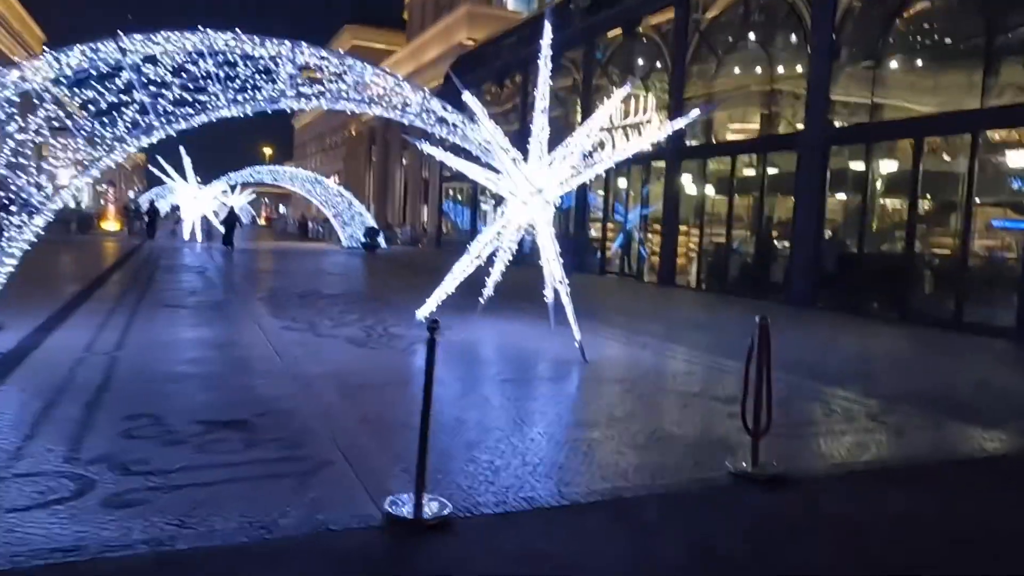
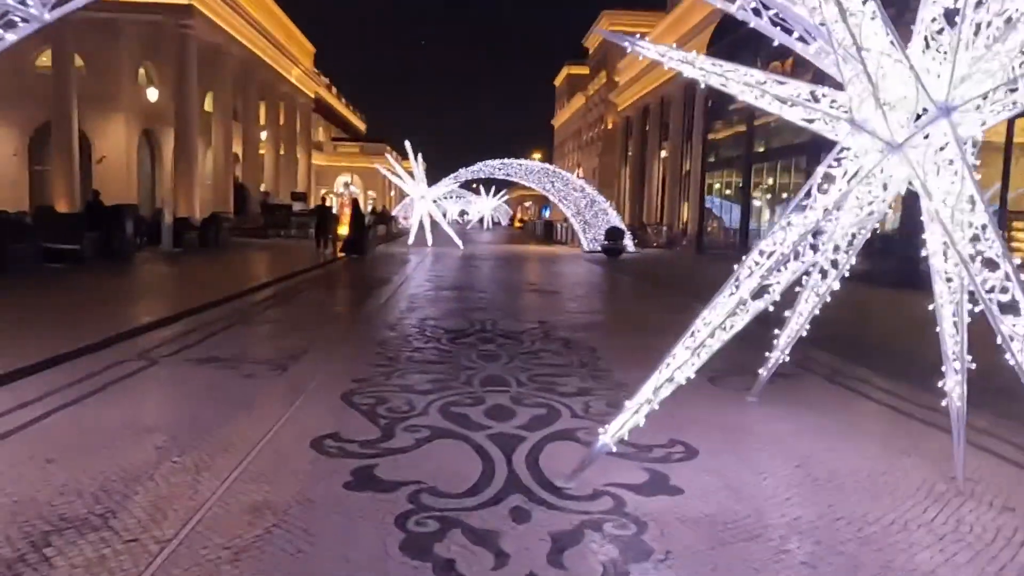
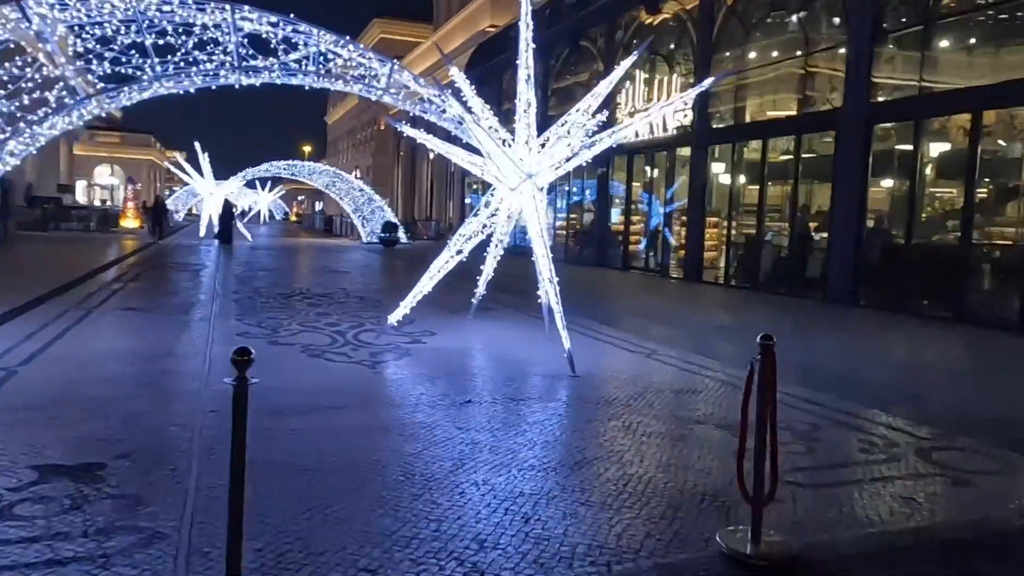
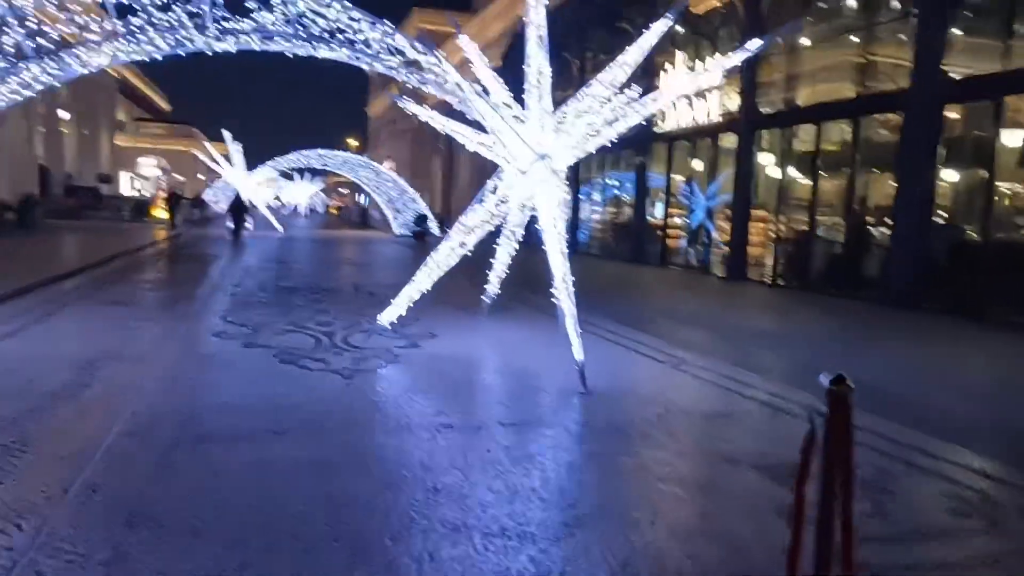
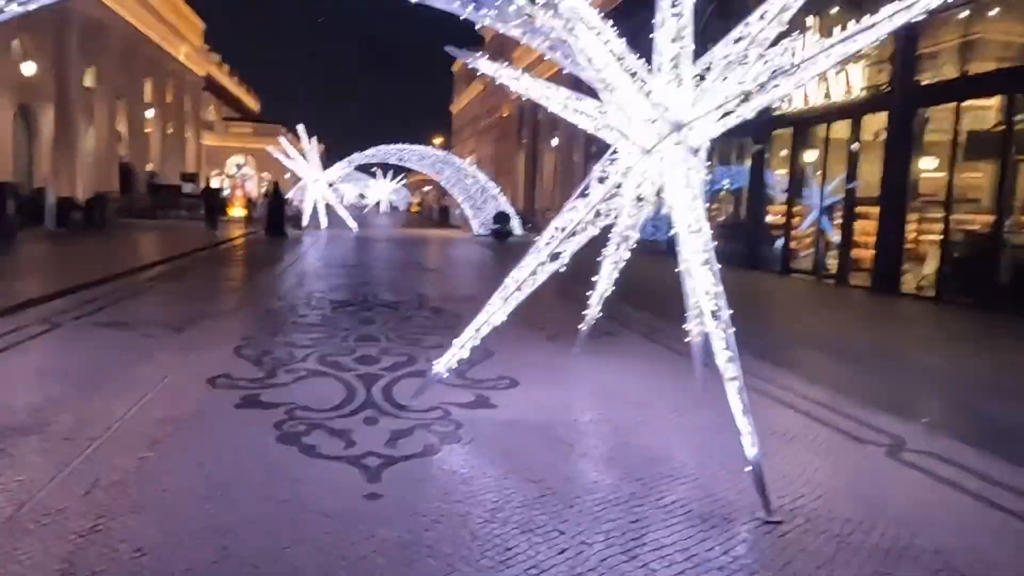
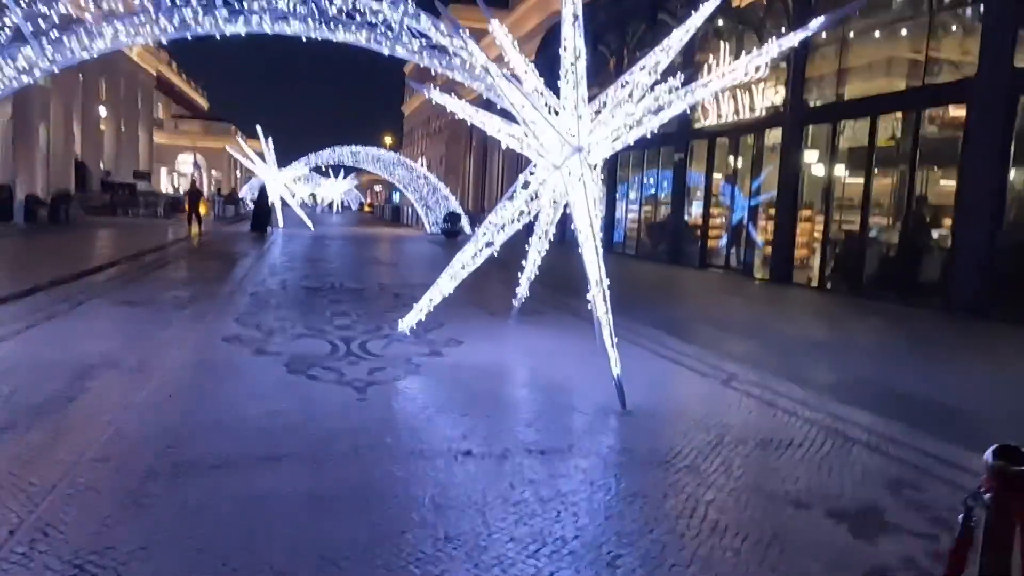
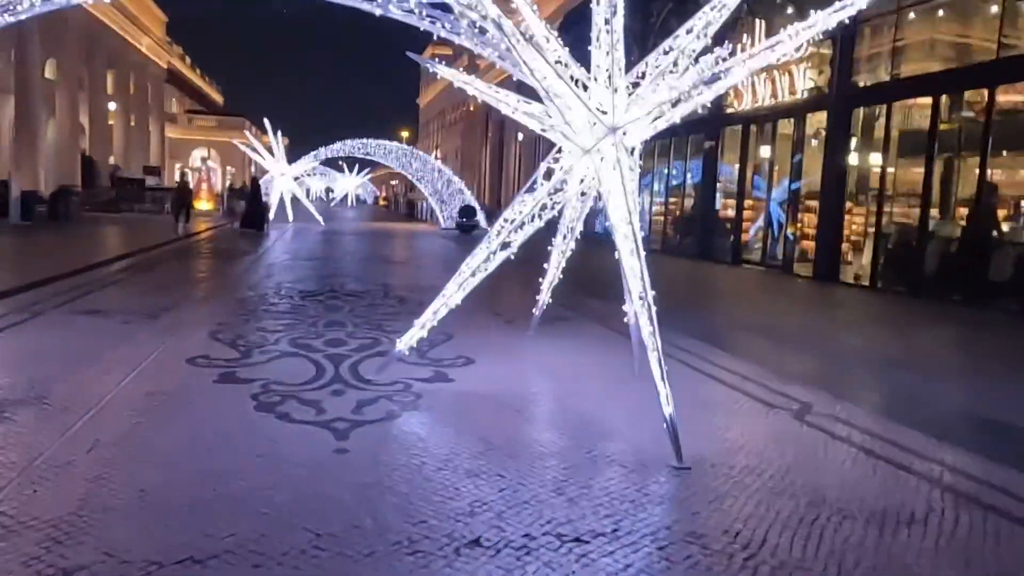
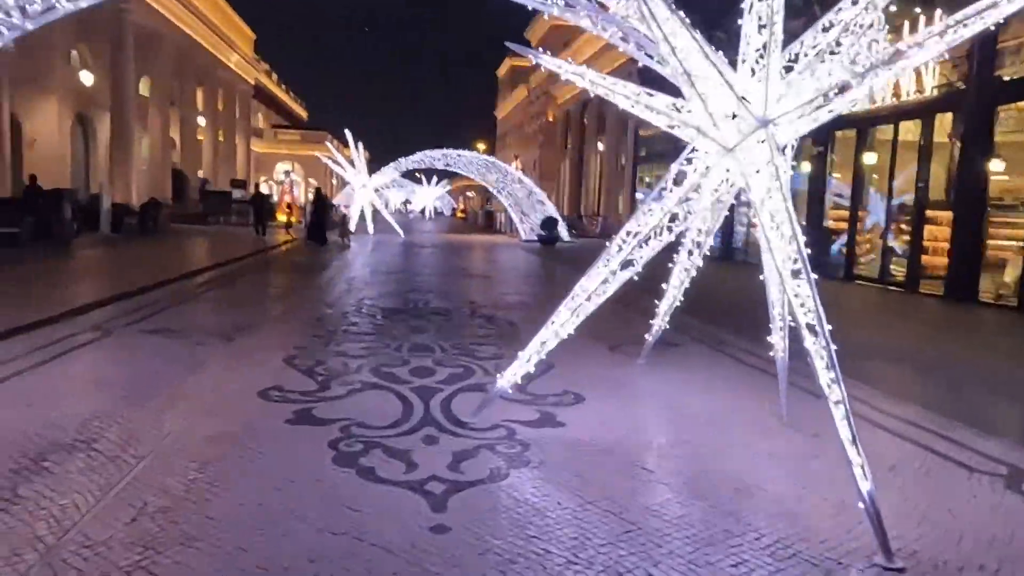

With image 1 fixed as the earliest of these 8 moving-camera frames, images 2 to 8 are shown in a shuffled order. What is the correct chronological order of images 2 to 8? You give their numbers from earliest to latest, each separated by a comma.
3, 4, 6, 7, 5, 8, 2
